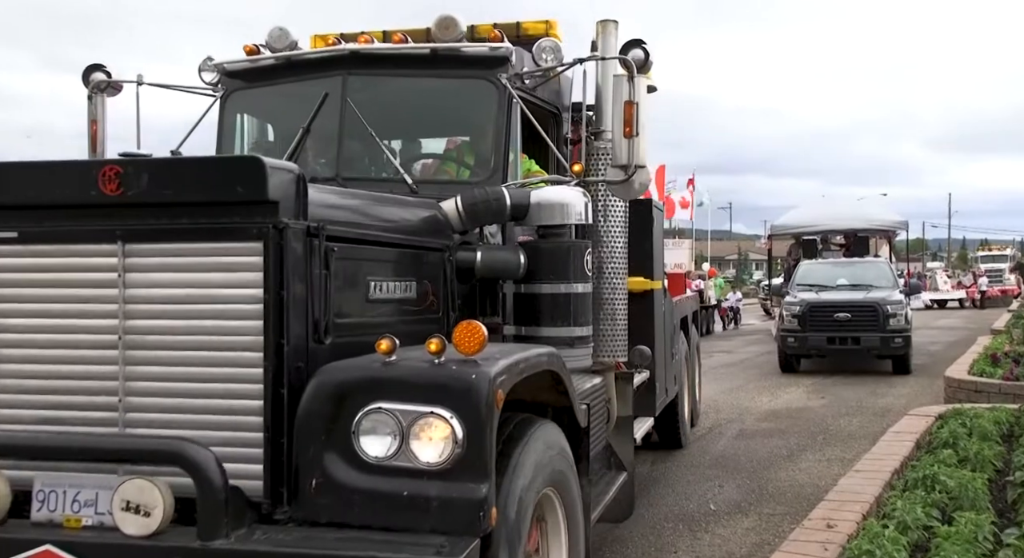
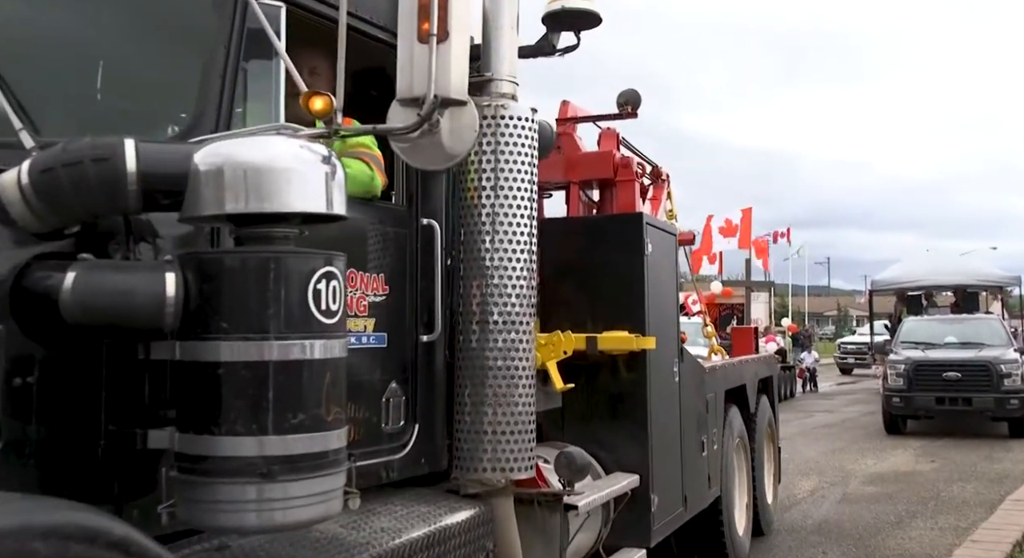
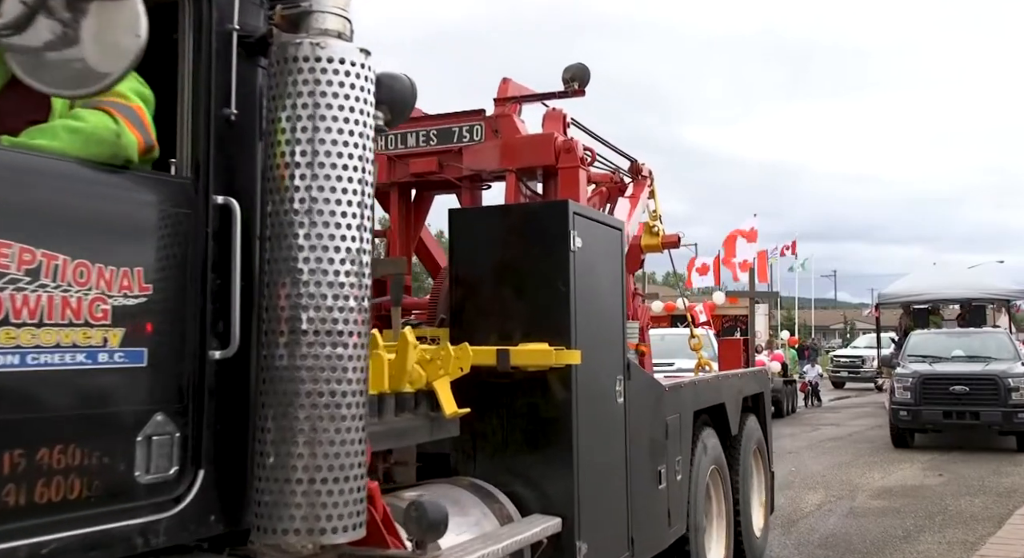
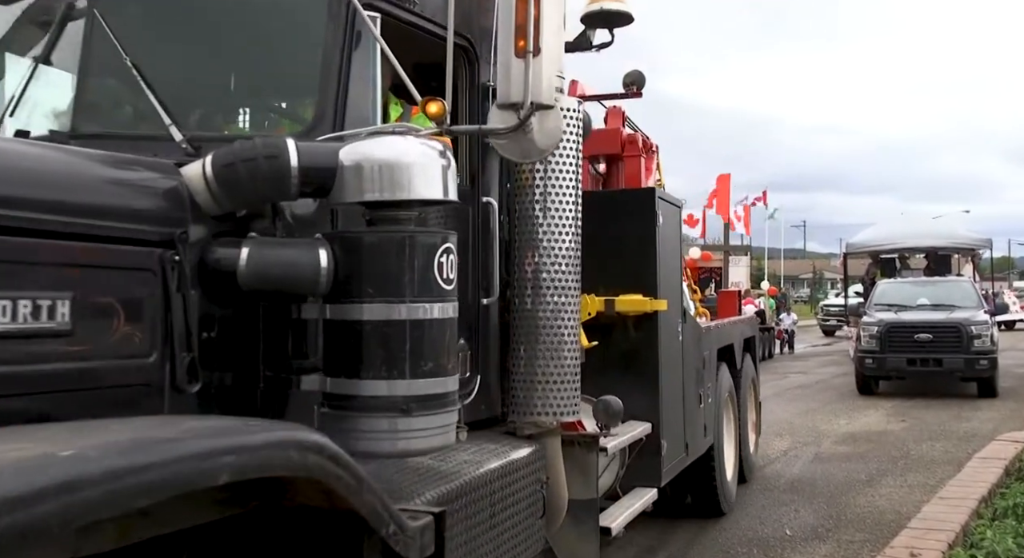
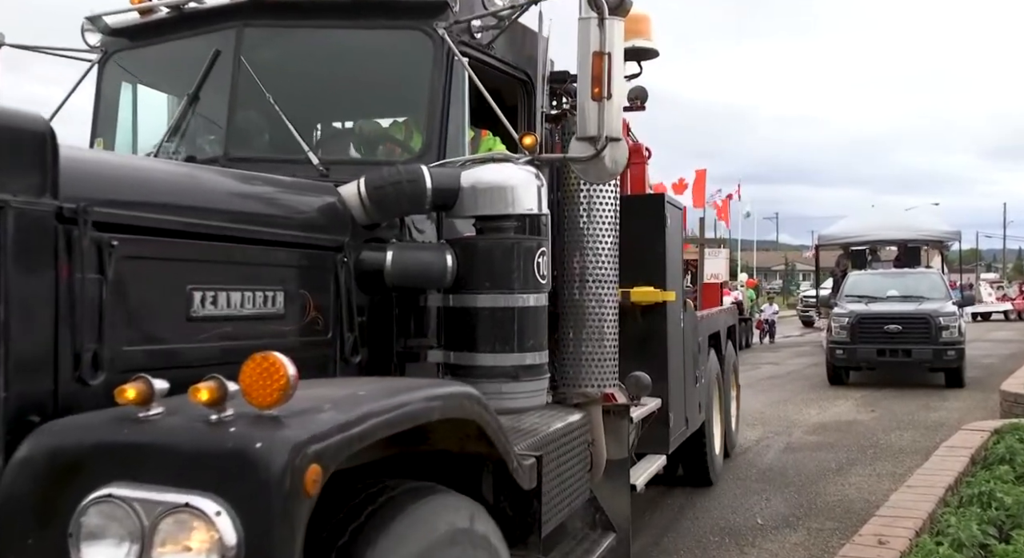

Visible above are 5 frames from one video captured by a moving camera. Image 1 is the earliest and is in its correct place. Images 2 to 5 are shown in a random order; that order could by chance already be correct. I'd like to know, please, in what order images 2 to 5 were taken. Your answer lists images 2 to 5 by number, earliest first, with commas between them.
5, 4, 2, 3
